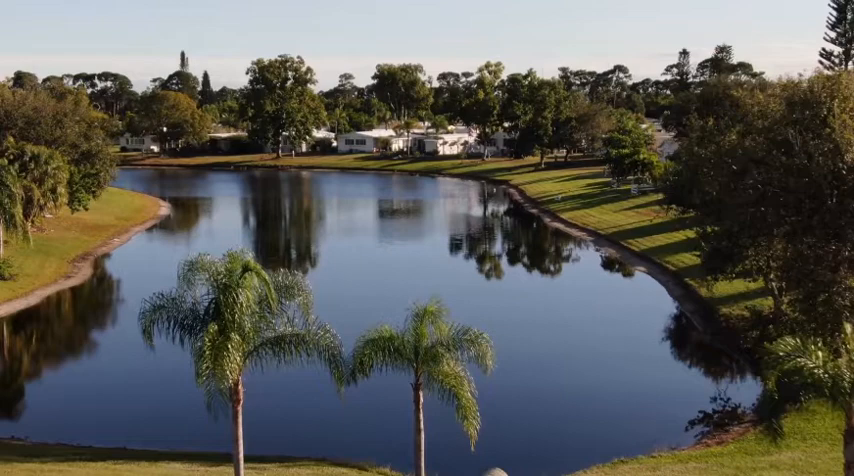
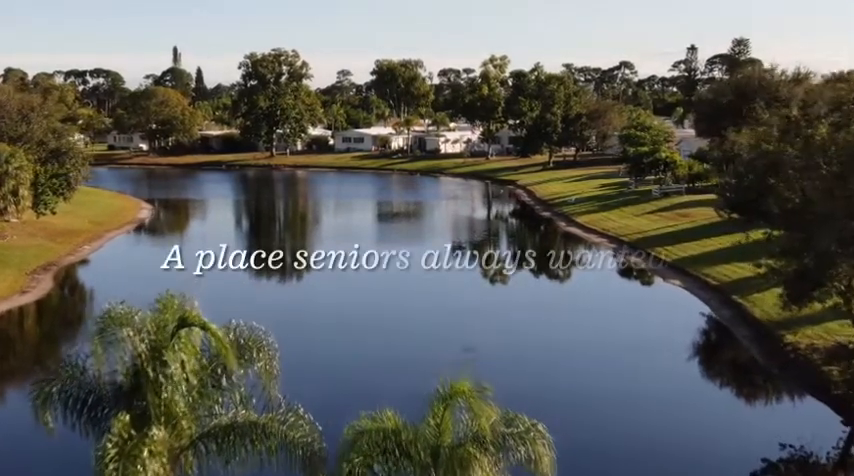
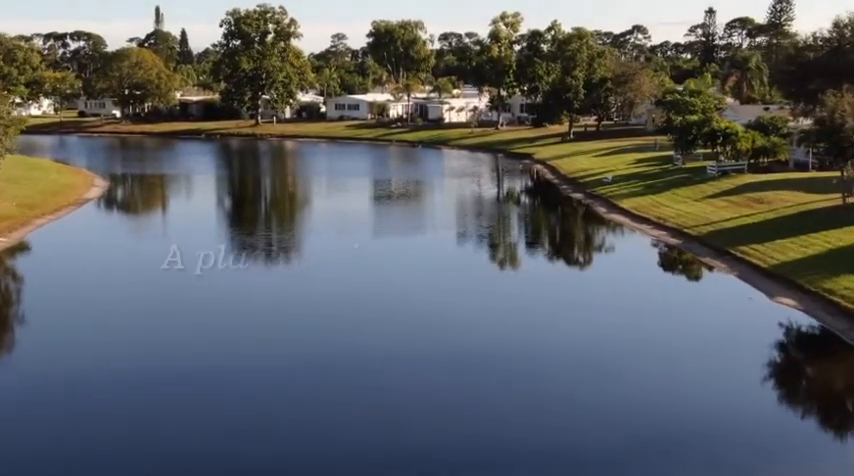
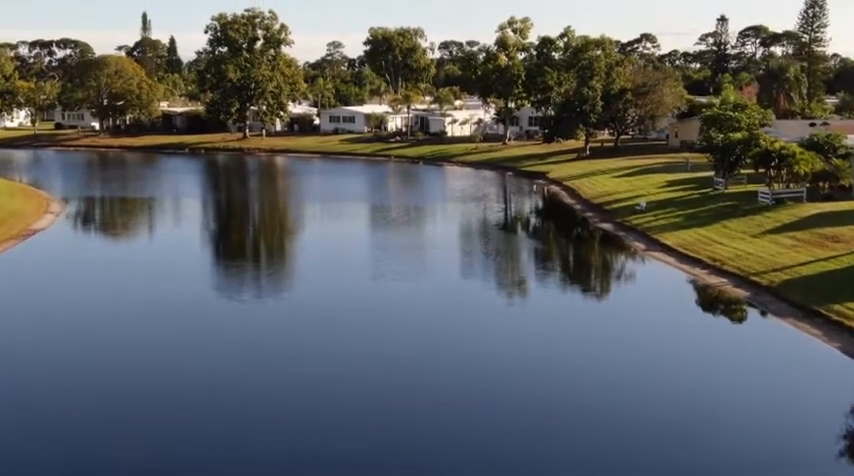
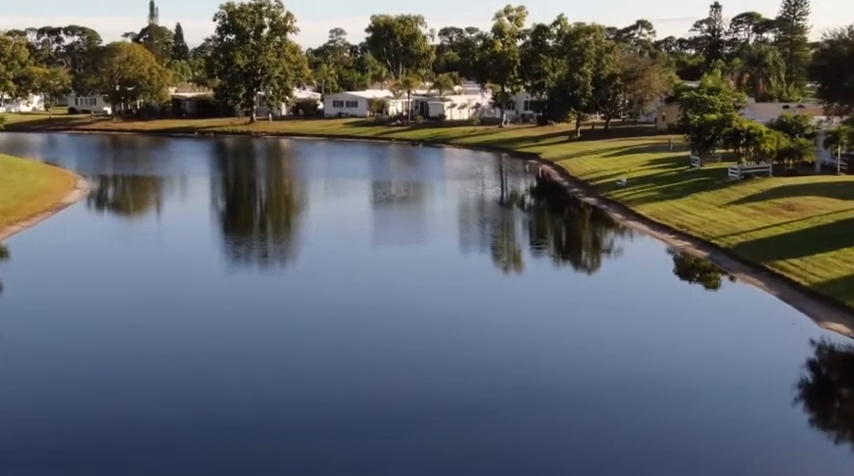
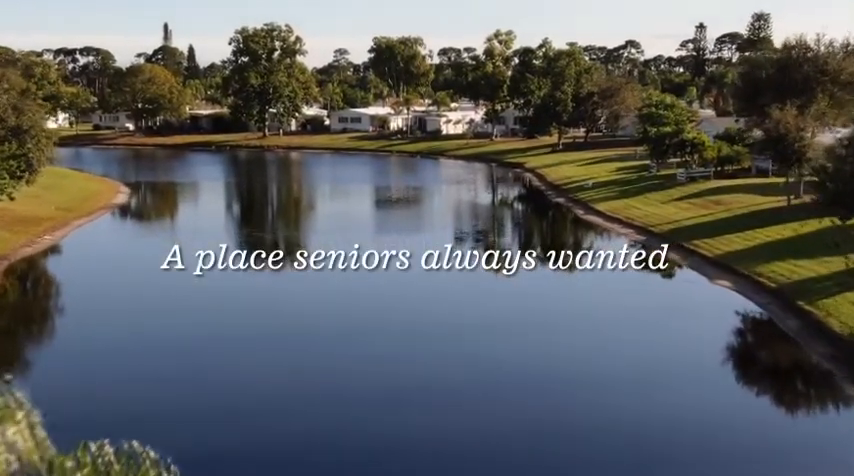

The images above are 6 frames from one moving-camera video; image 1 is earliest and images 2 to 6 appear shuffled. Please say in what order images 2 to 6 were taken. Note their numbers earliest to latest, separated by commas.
2, 6, 3, 5, 4
